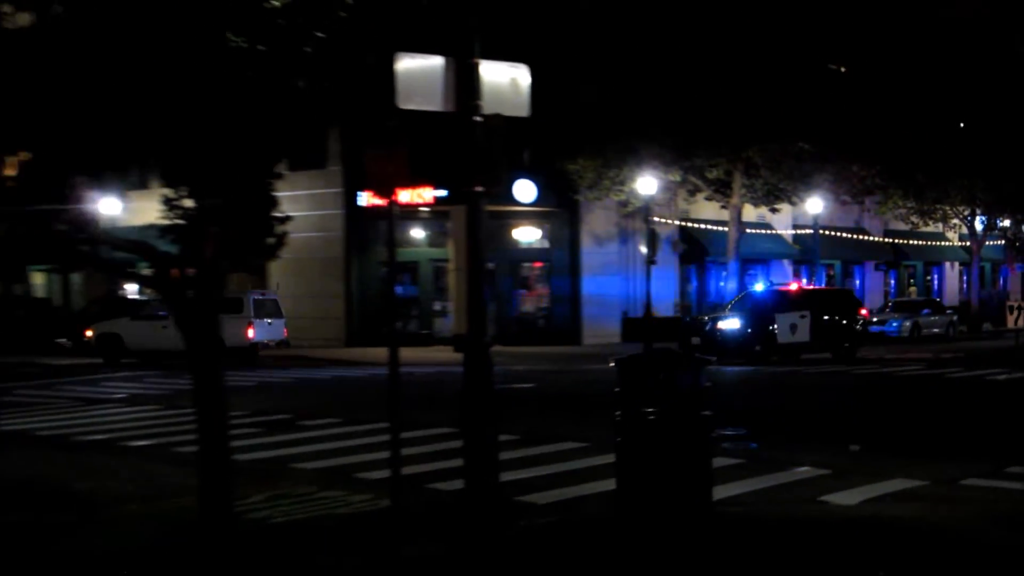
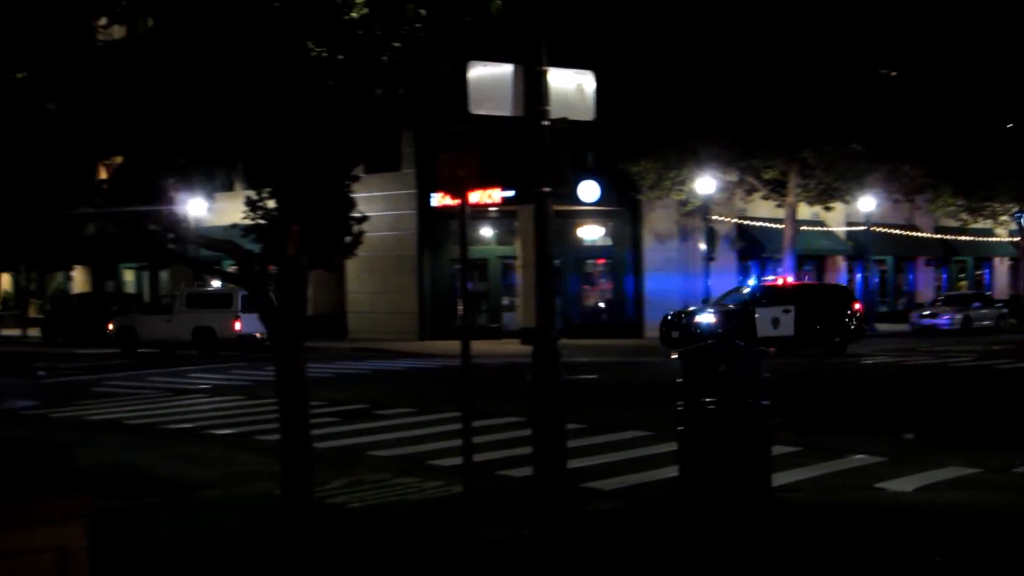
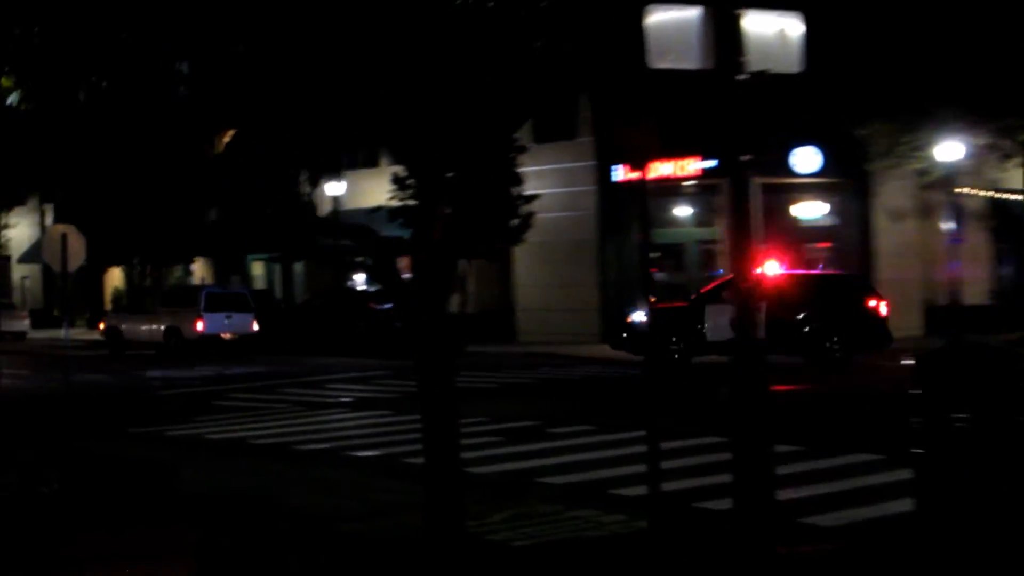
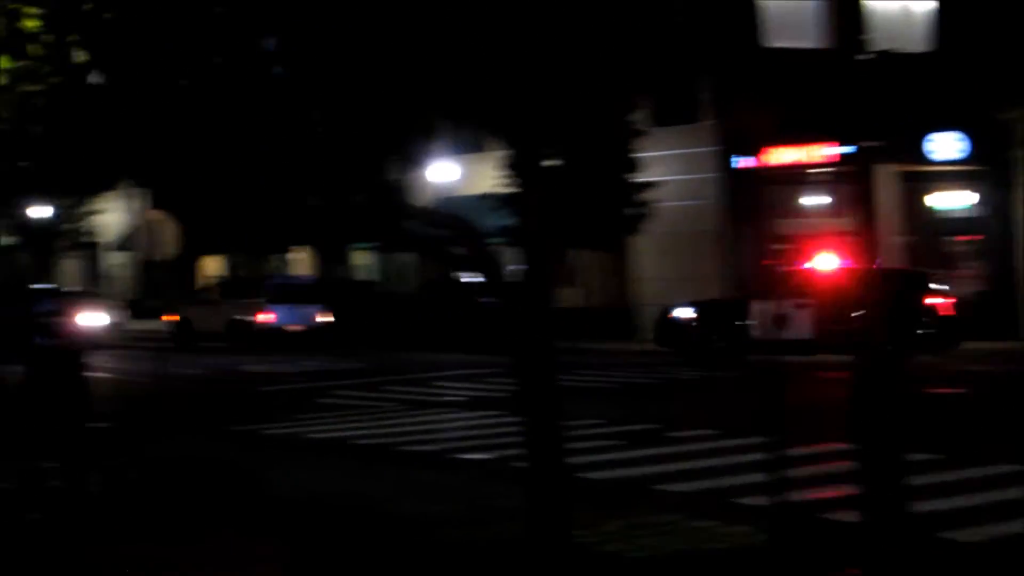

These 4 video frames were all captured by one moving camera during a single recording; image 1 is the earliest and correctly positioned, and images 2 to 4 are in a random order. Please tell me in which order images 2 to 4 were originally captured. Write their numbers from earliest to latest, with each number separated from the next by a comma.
2, 3, 4
